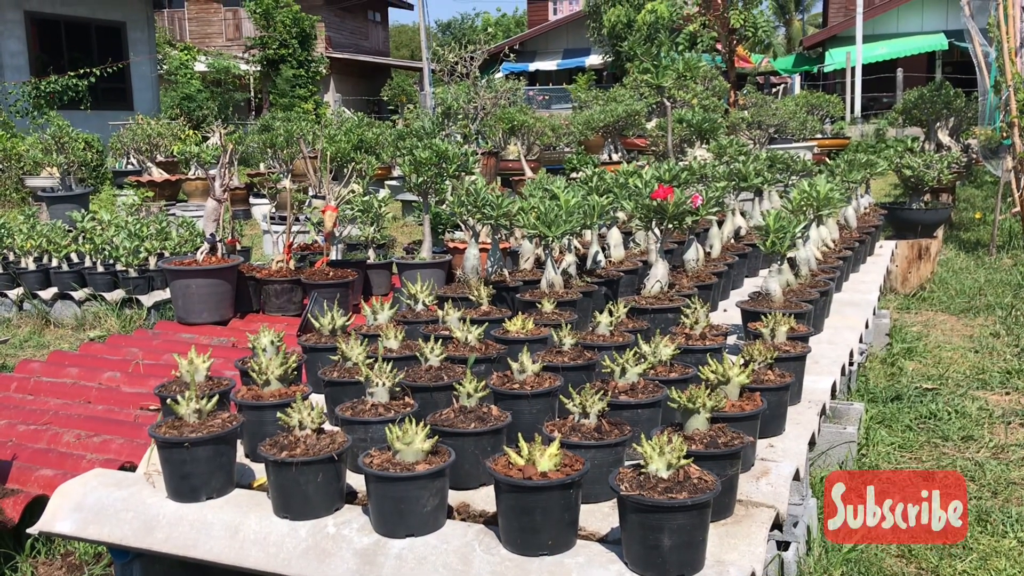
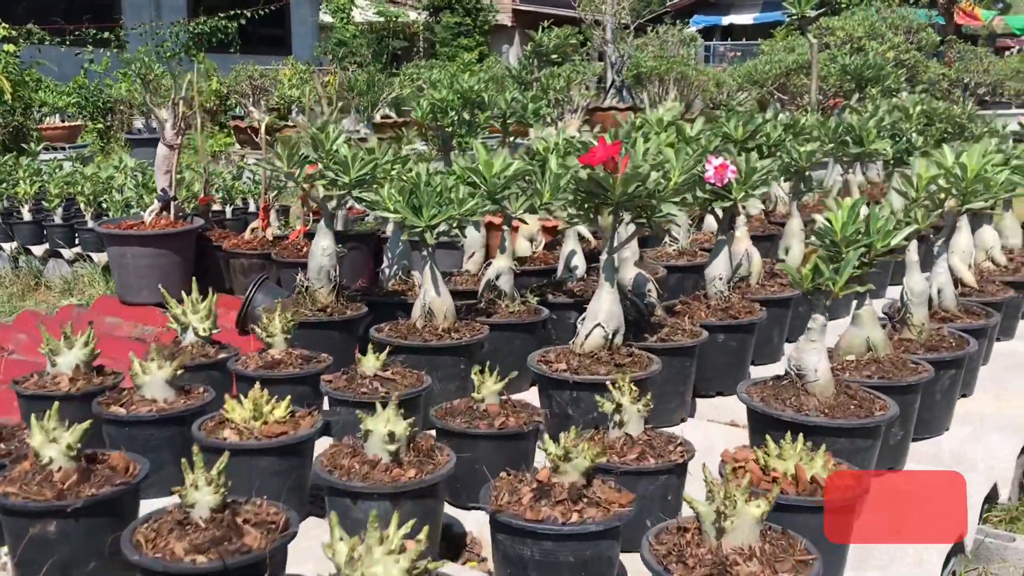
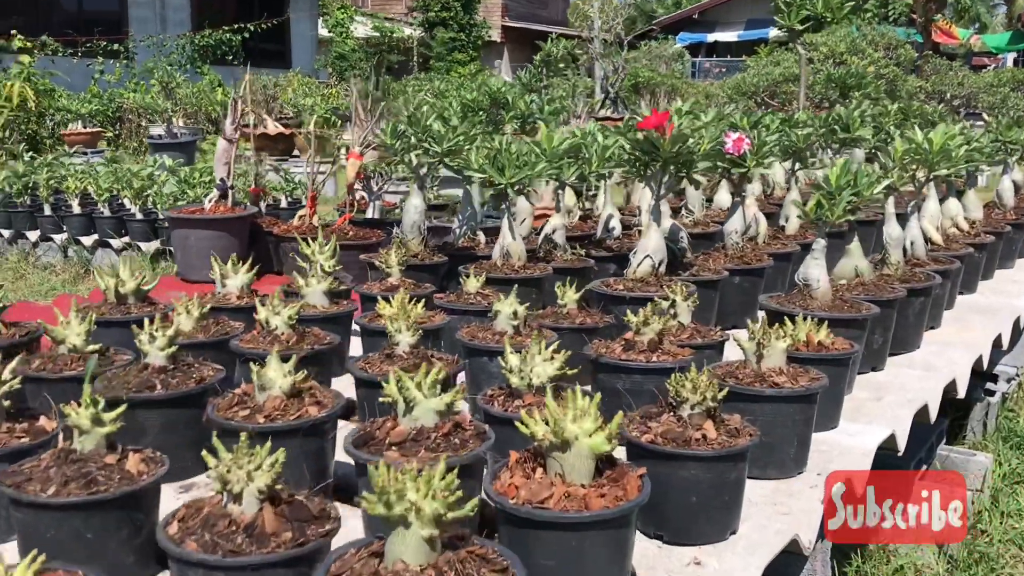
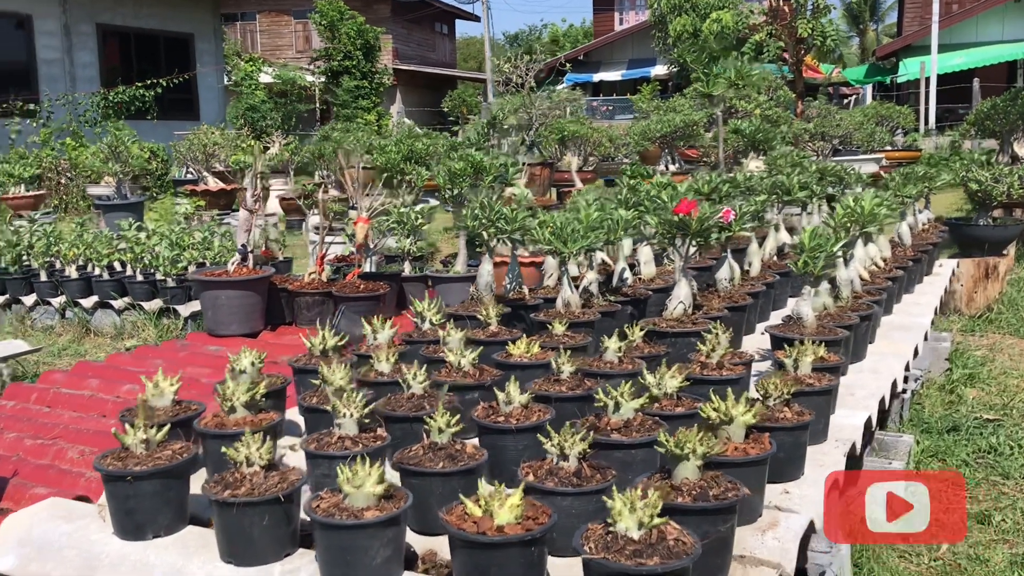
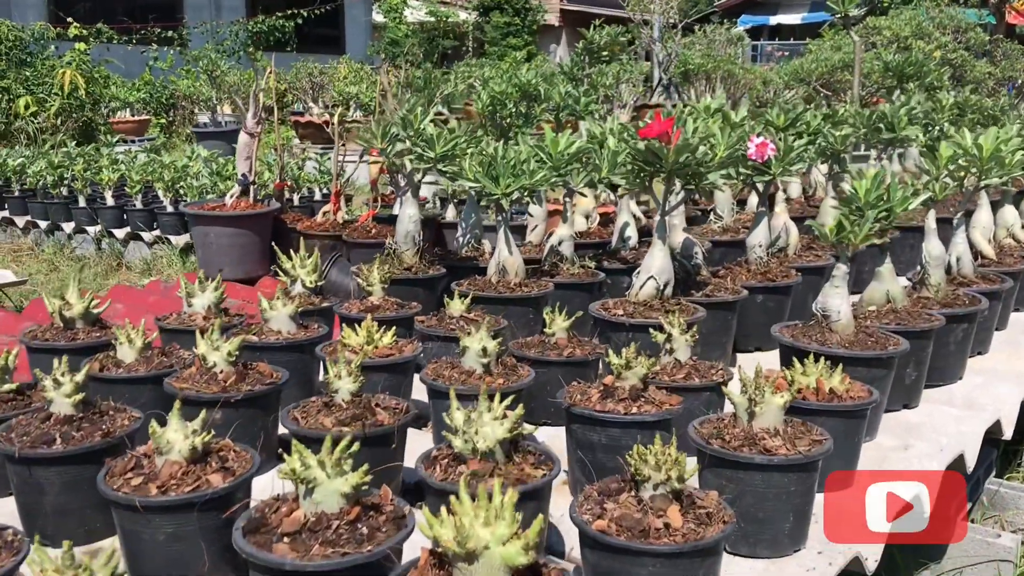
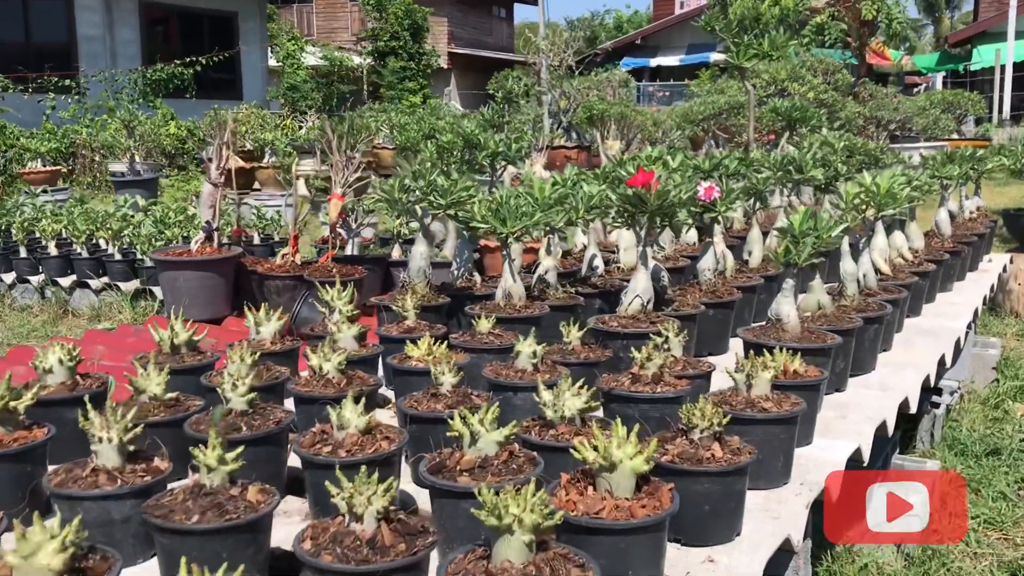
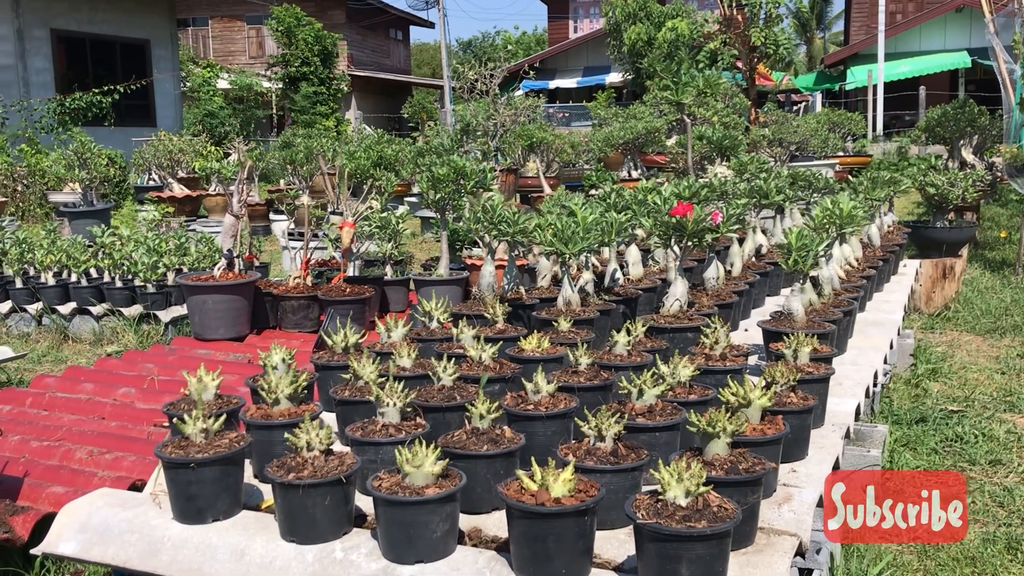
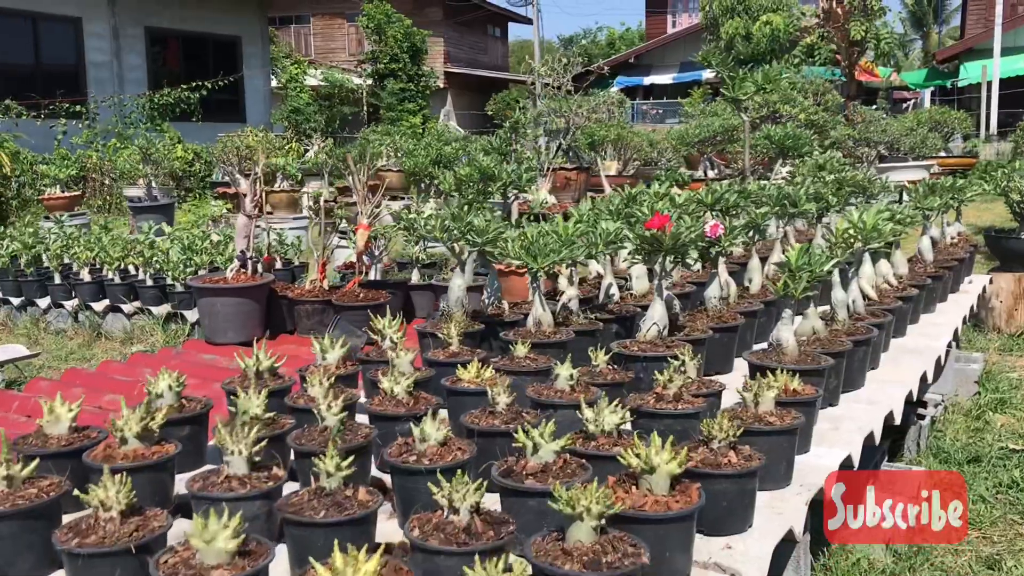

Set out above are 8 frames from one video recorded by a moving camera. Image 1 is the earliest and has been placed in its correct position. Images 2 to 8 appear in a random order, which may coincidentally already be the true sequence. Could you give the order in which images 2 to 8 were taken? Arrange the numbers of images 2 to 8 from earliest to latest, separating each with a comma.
7, 4, 8, 6, 3, 5, 2
